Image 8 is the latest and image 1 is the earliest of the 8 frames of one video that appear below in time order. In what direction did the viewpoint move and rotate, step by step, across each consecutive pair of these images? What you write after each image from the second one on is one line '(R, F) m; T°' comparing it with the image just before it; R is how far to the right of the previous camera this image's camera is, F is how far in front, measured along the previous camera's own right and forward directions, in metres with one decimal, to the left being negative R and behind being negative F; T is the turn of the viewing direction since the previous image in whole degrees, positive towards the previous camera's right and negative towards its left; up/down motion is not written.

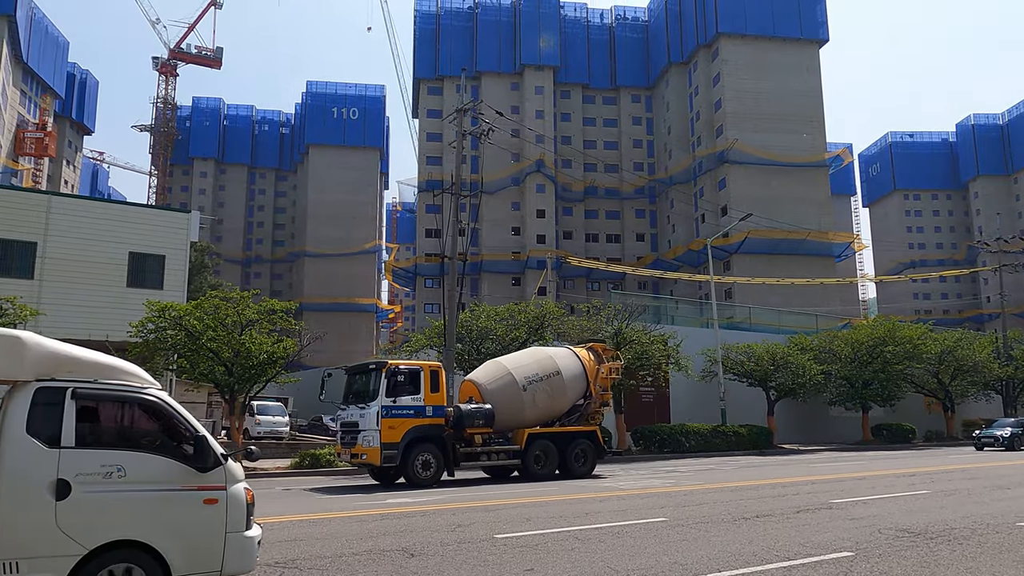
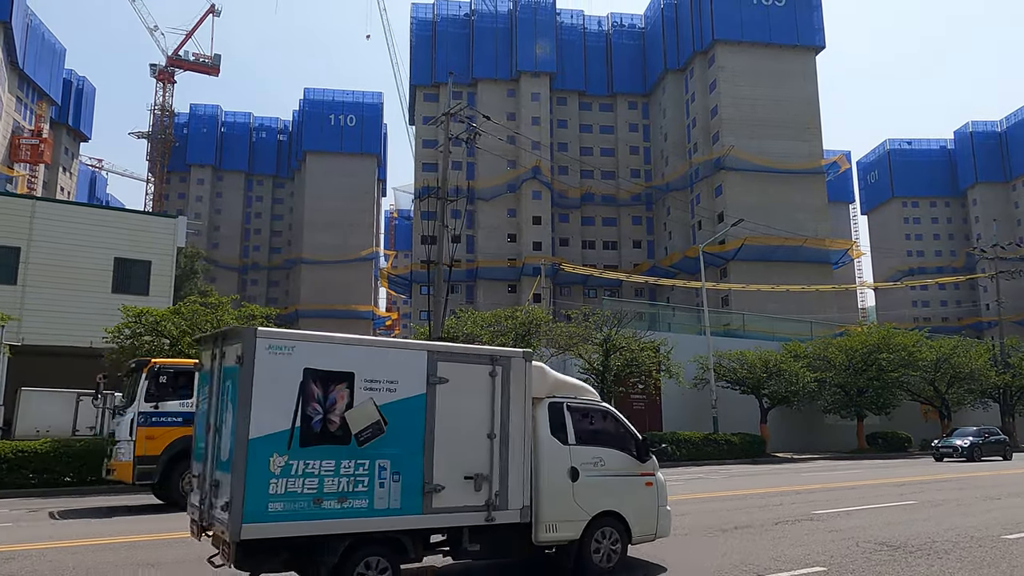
(+0.5, +0.4) m; 0°
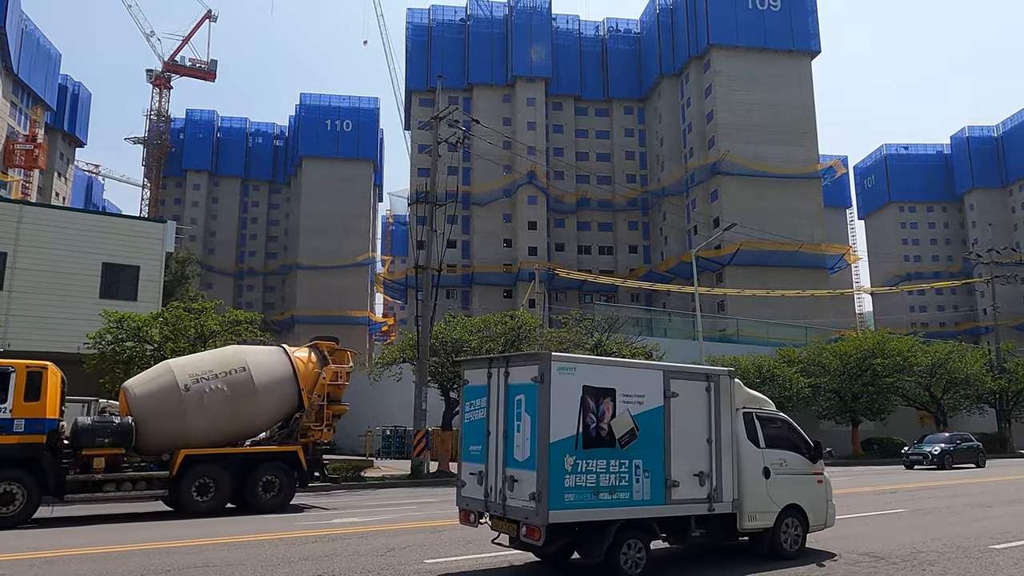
(+0.3, +0.3) m; 0°
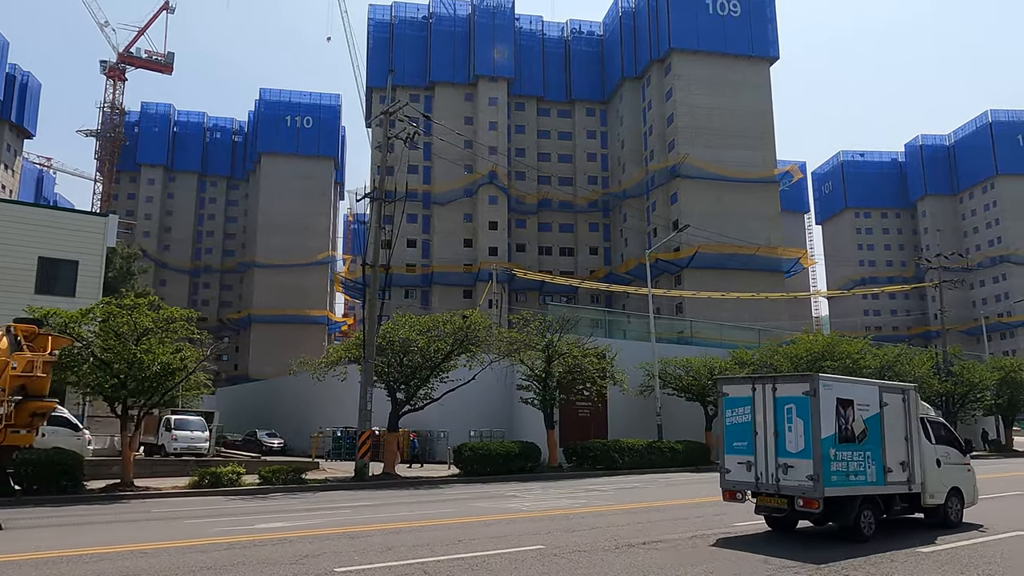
(+0.5, +0.4) m; +3°
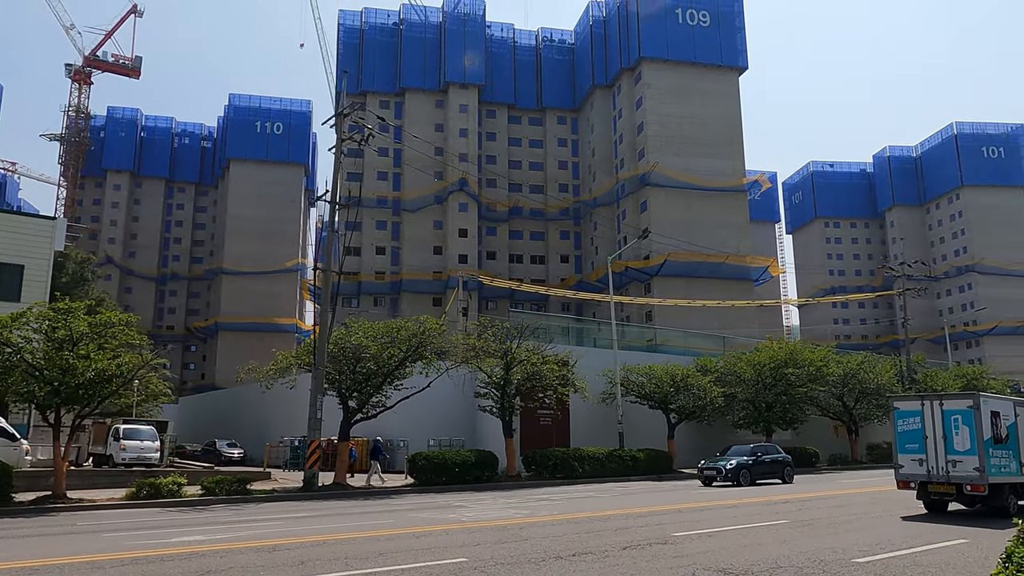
(+0.7, +0.5) m; +2°
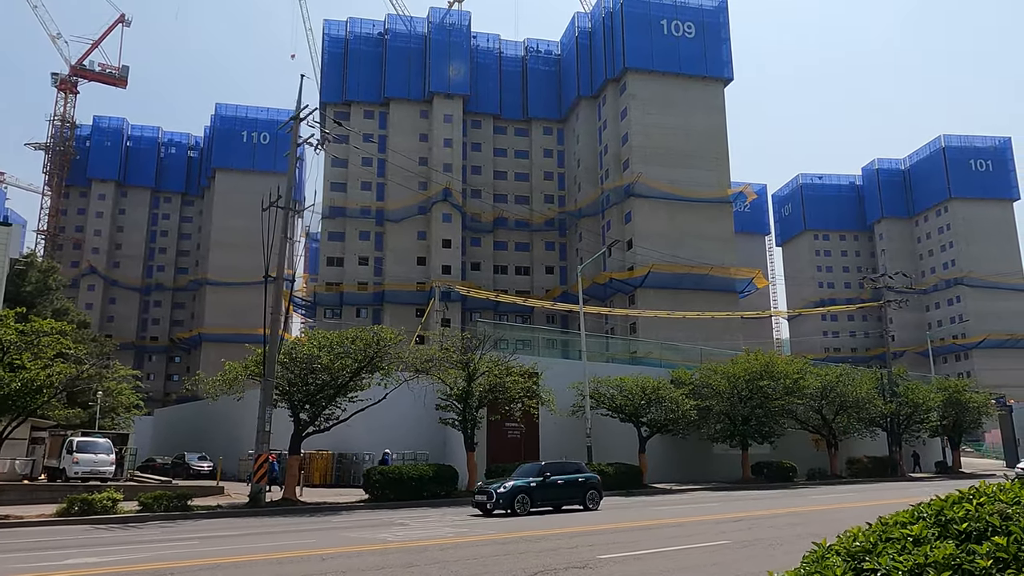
(+1.2, +0.7) m; 0°
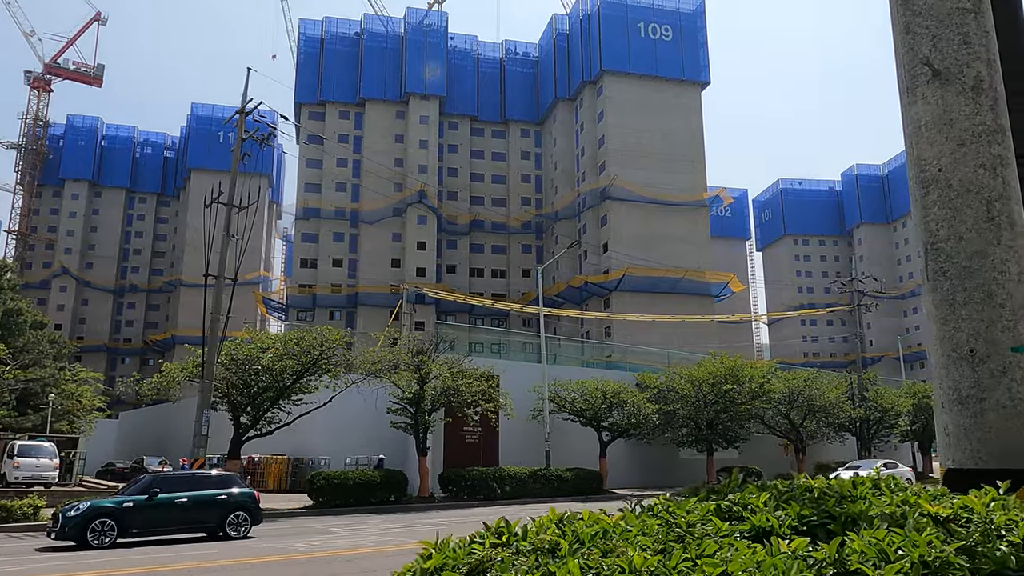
(+1.2, +0.6) m; +1°
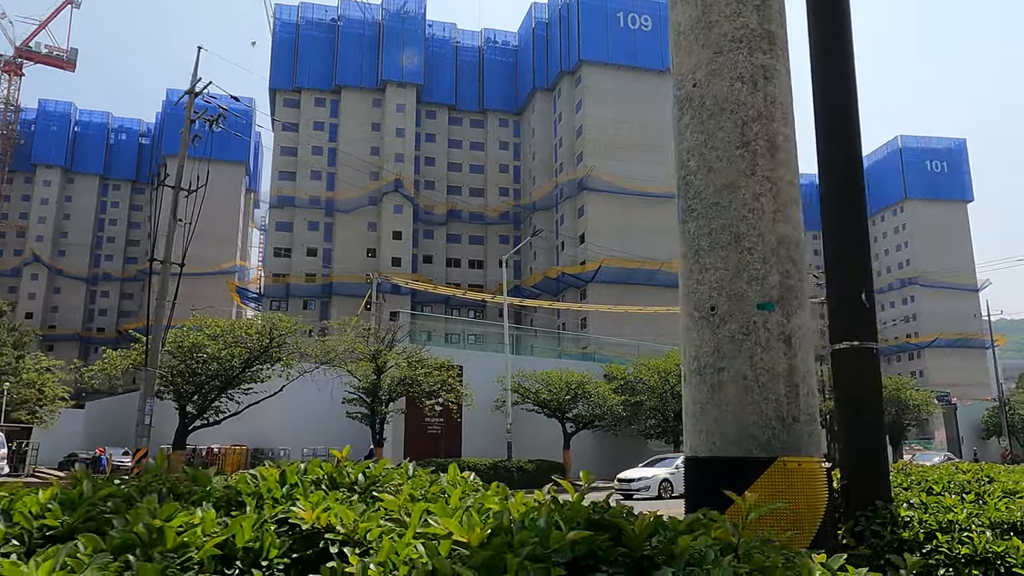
(+0.9, +0.5) m; +1°
